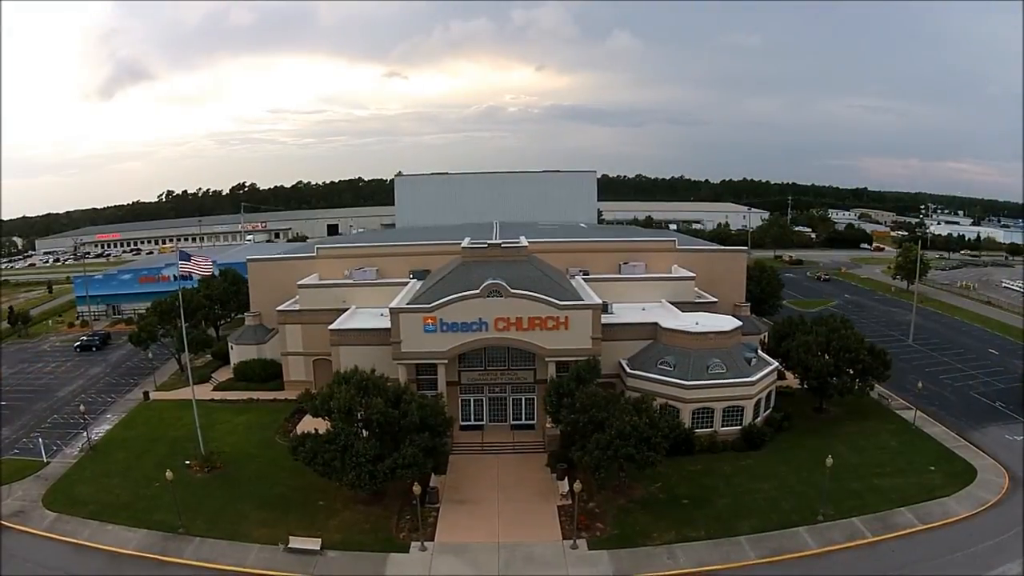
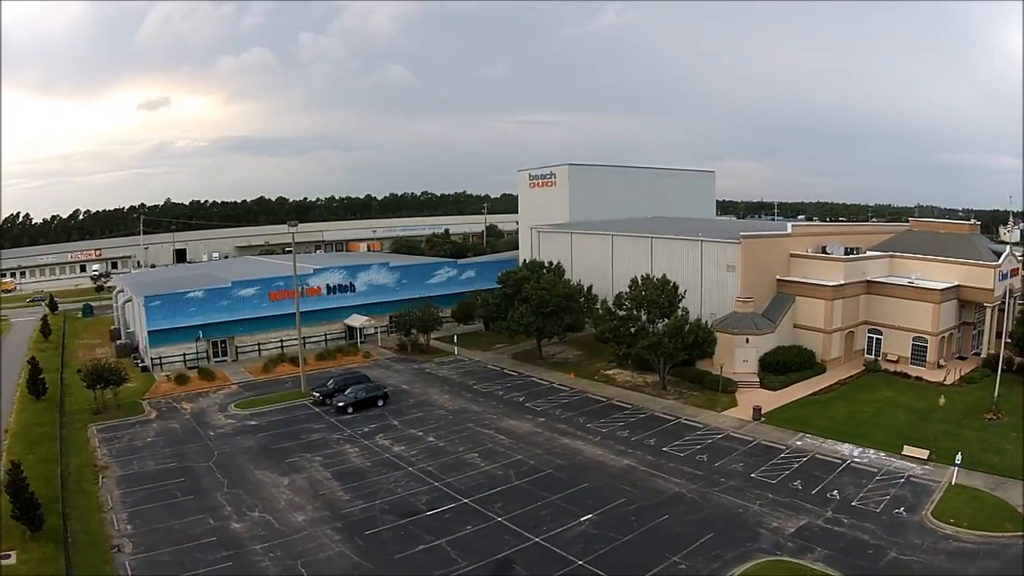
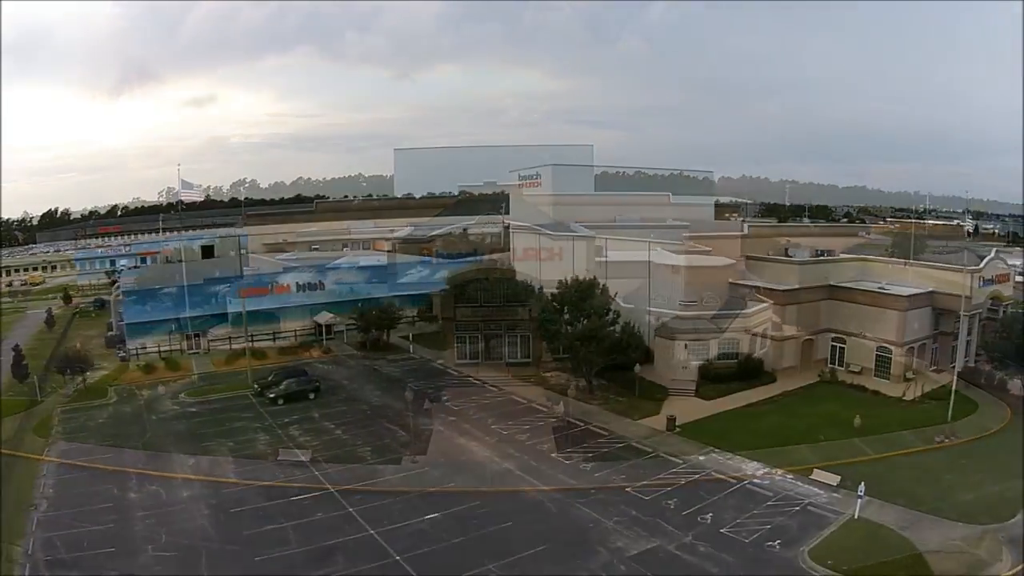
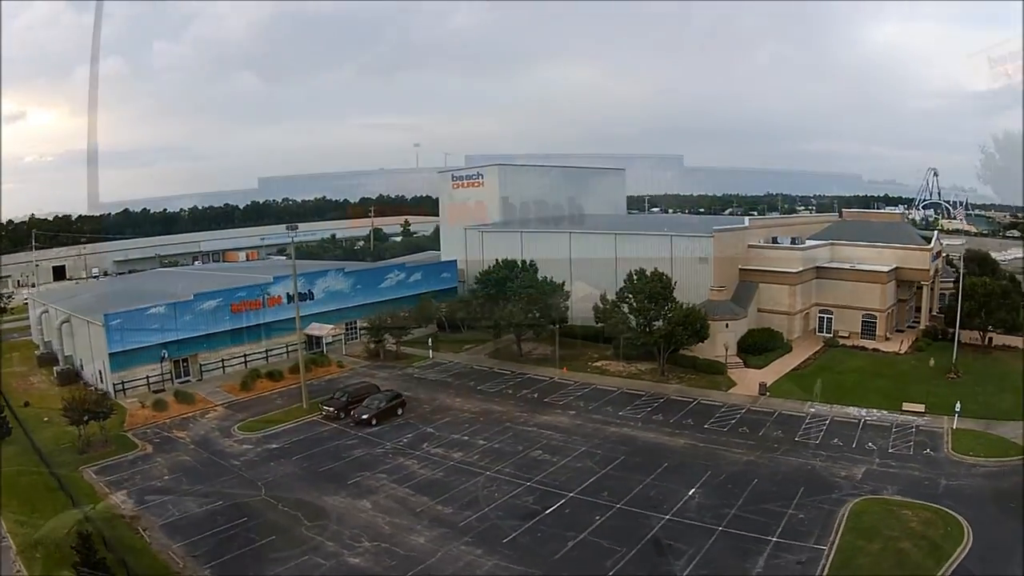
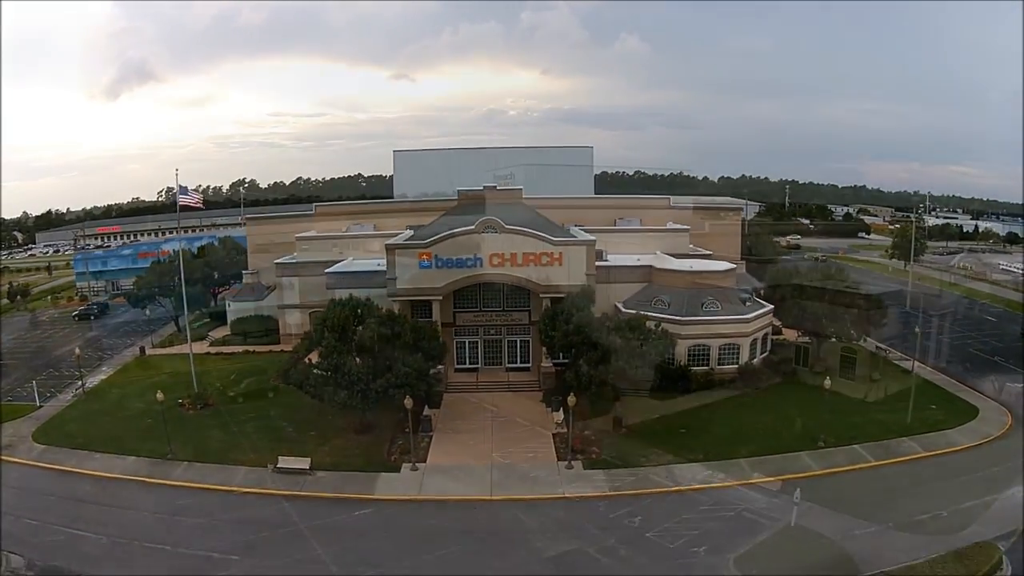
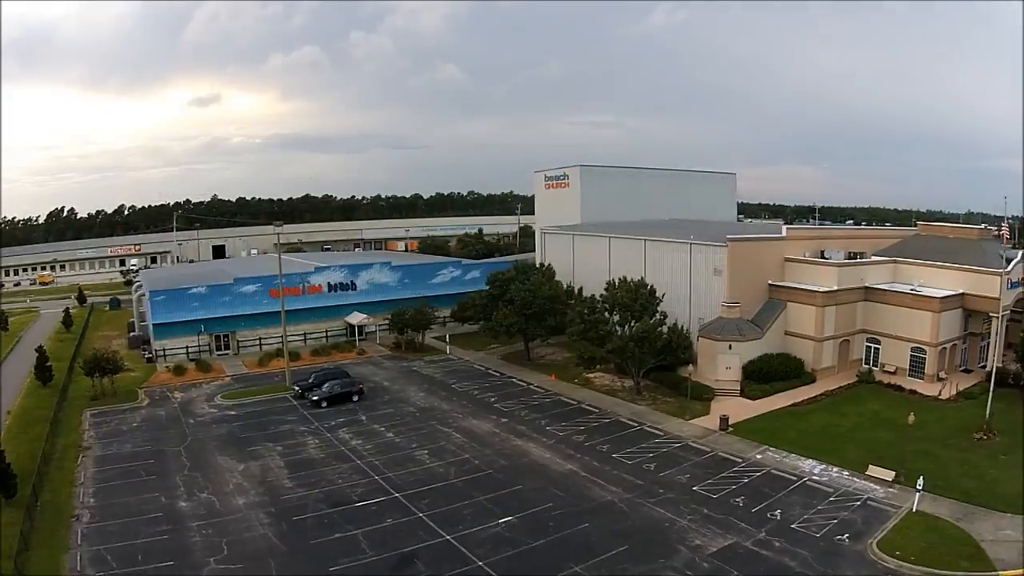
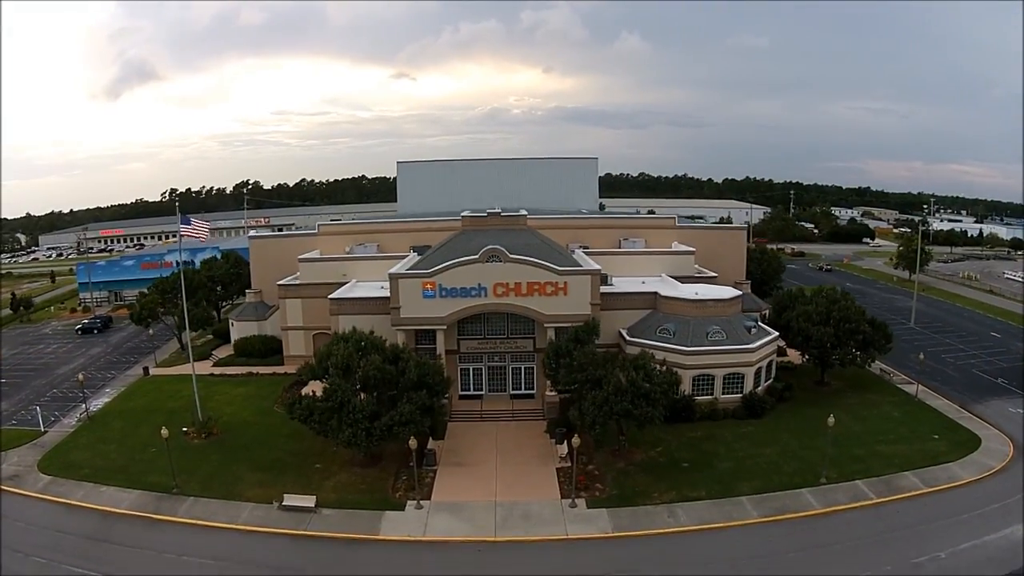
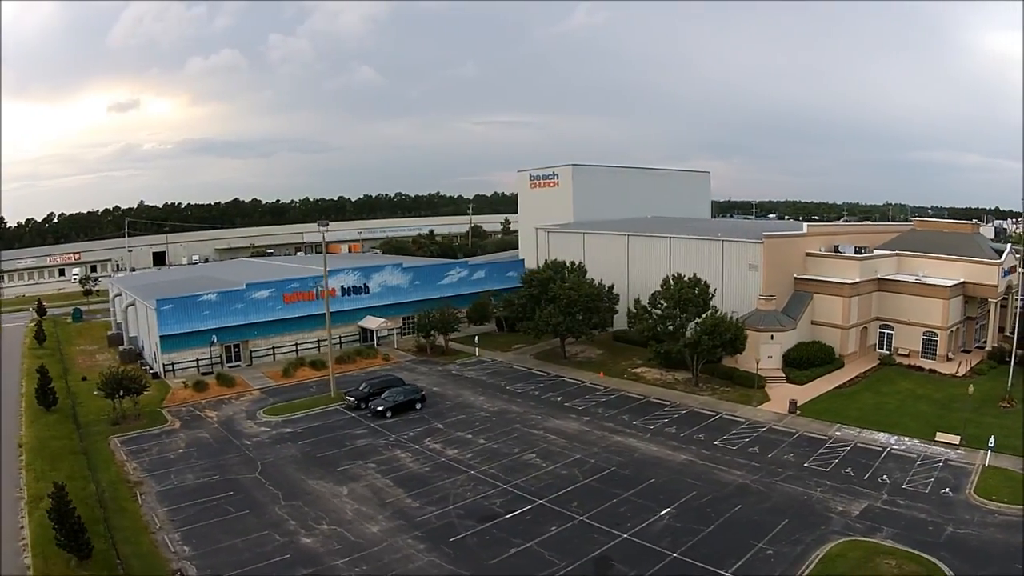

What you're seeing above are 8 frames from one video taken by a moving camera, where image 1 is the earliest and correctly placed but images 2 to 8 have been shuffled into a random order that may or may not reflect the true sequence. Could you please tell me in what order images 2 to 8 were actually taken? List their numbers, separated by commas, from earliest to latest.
7, 5, 3, 6, 2, 8, 4
